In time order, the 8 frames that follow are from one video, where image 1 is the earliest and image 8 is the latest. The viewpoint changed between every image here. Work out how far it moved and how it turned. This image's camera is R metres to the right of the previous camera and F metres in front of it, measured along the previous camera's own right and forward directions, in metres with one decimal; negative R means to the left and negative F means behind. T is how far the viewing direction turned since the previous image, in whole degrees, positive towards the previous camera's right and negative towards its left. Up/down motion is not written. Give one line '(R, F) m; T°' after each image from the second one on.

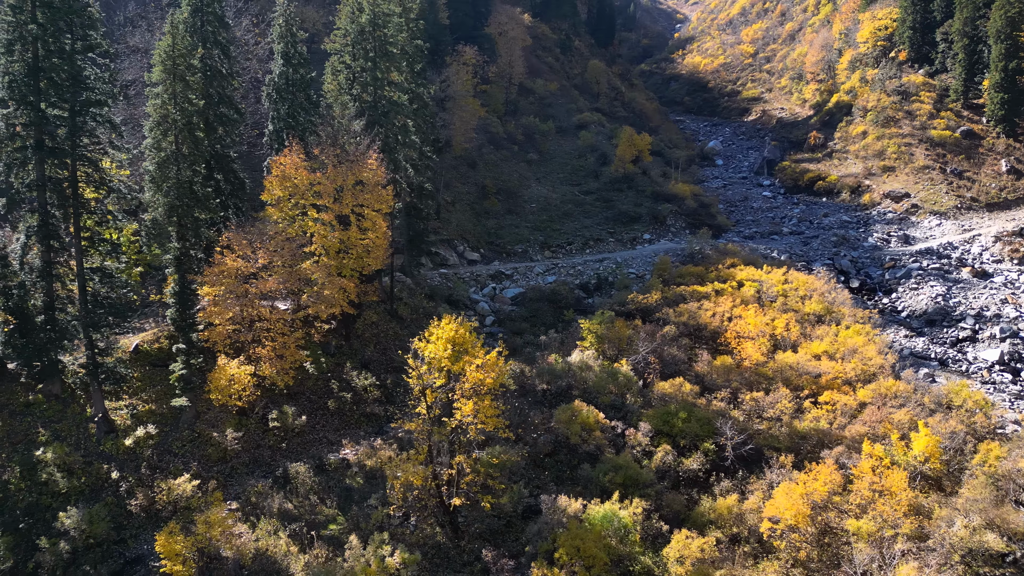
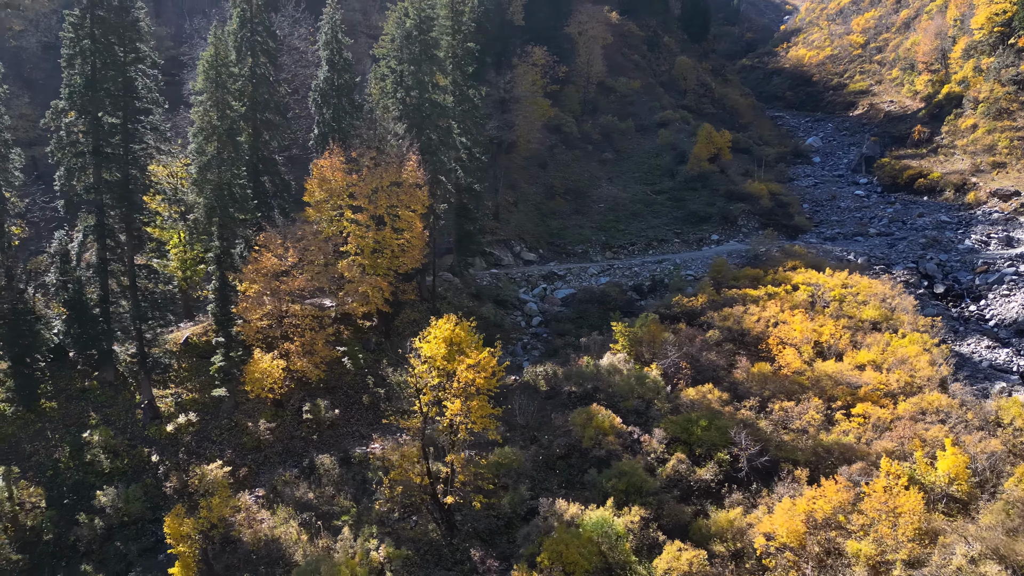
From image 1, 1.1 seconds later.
(+2.3, +0.2) m; -8°
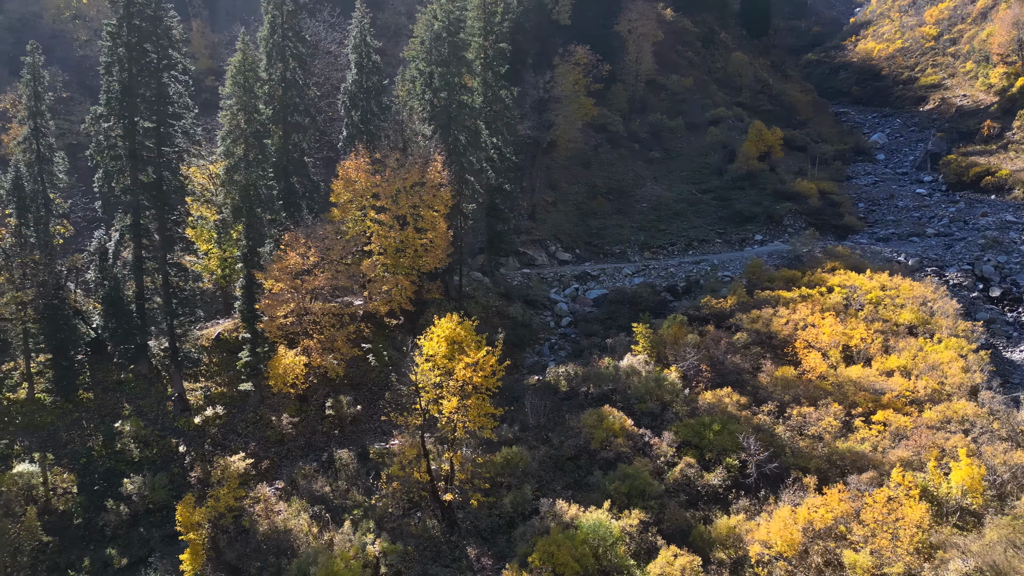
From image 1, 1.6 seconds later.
(+1.4, 0.0) m; -5°
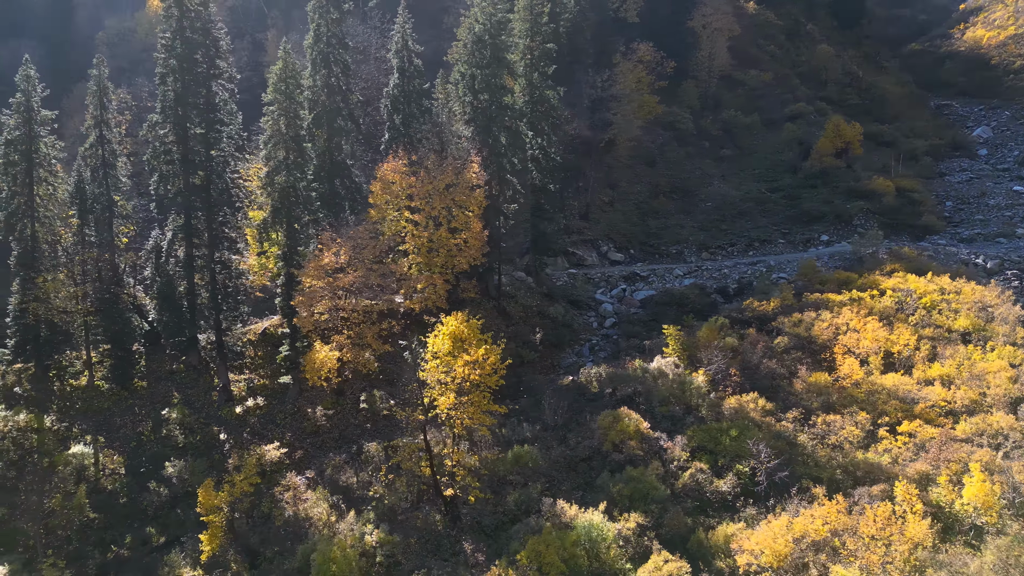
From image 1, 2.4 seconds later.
(+2.0, 0.0) m; -7°
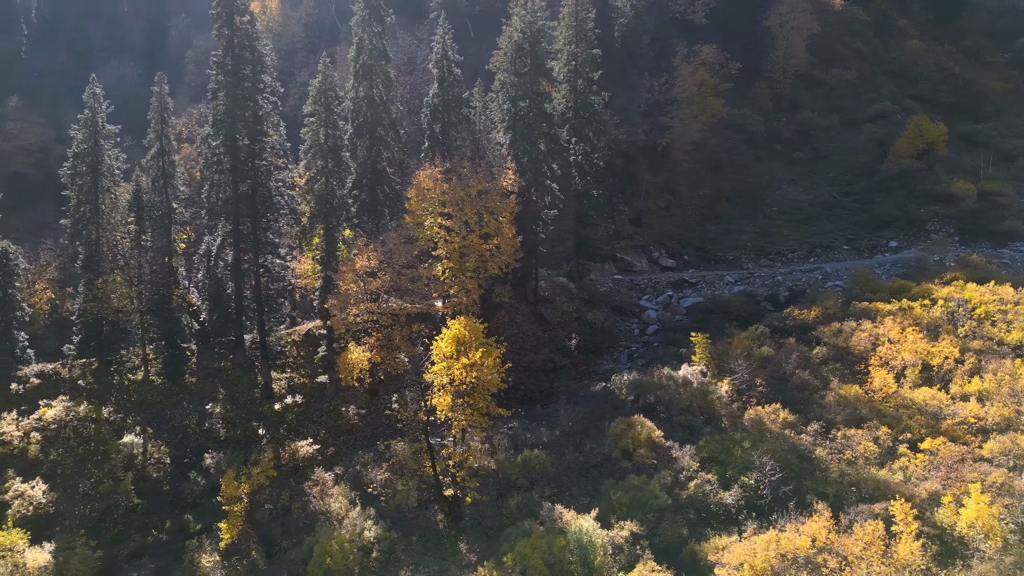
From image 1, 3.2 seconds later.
(+2.0, -0.1) m; -7°
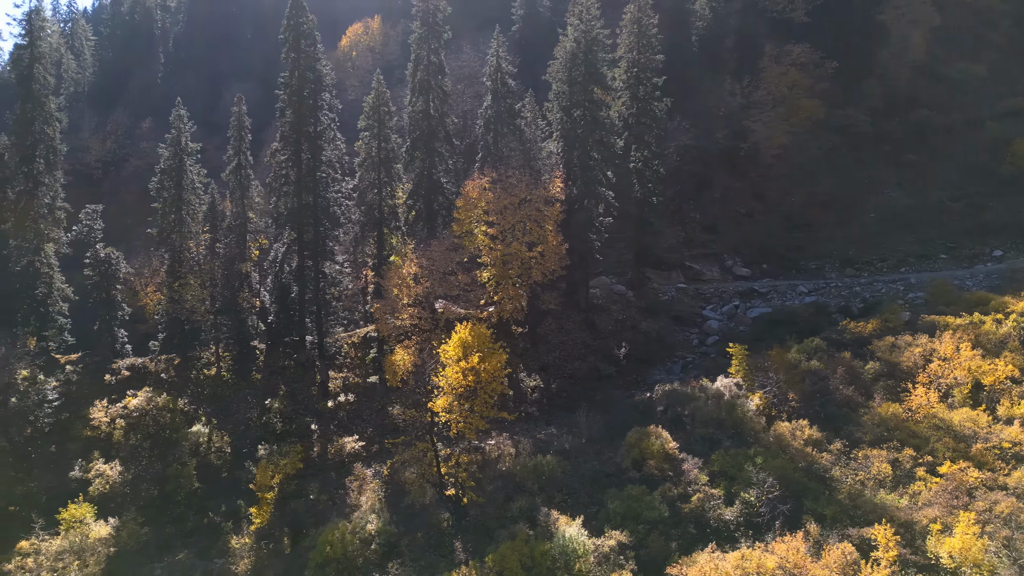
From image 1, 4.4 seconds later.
(+2.9, -0.1) m; -10°
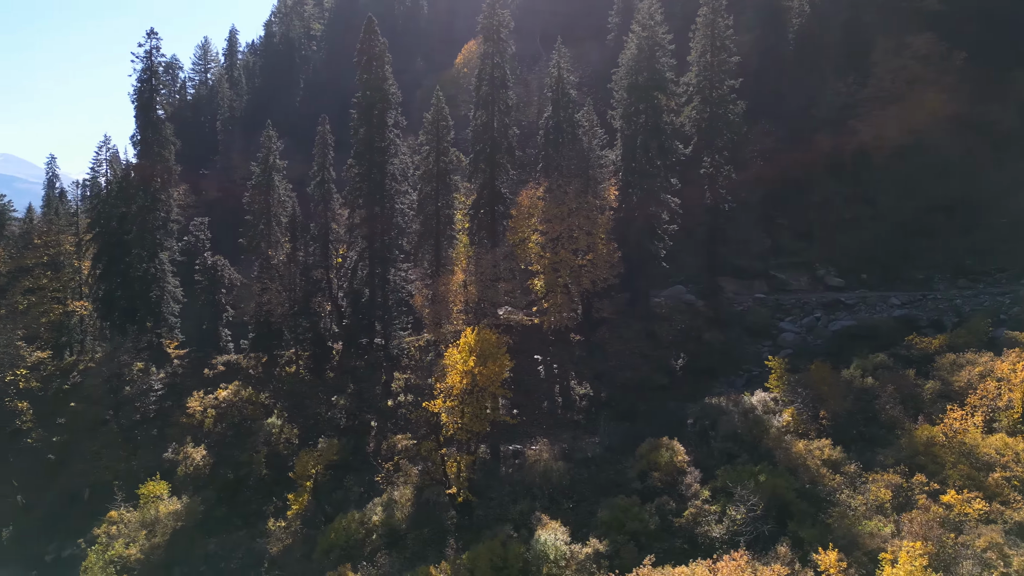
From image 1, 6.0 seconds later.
(+3.7, 0.0) m; -12°
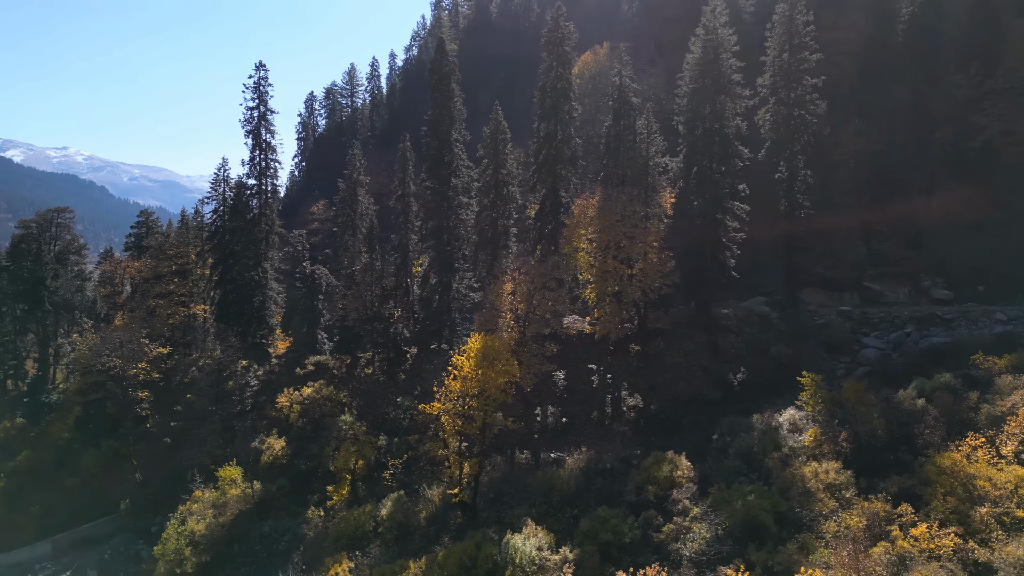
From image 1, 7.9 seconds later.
(+4.1, 0.0) m; -13°
